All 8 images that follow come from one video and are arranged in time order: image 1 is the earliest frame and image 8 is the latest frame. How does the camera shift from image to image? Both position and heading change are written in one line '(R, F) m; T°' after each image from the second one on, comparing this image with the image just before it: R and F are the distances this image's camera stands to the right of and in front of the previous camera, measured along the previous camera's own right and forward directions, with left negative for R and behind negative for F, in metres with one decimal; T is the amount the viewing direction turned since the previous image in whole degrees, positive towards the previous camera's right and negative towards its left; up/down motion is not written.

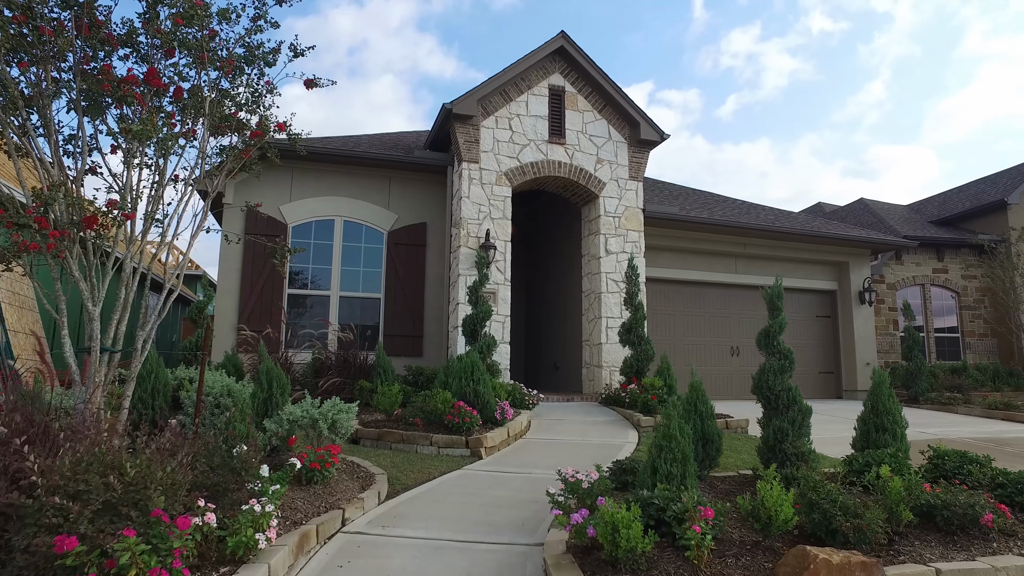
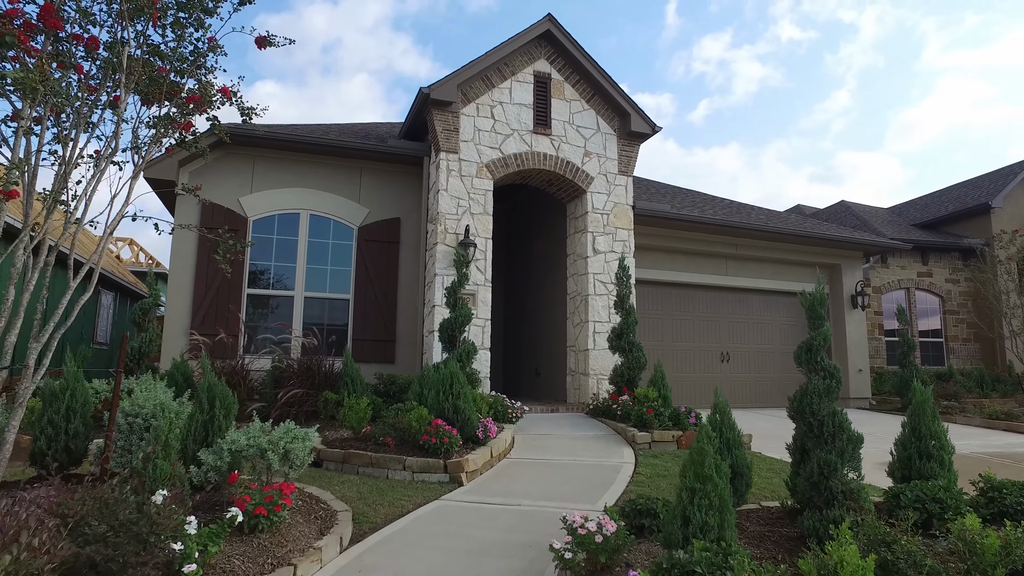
(-0.1, +0.7) m; +2°
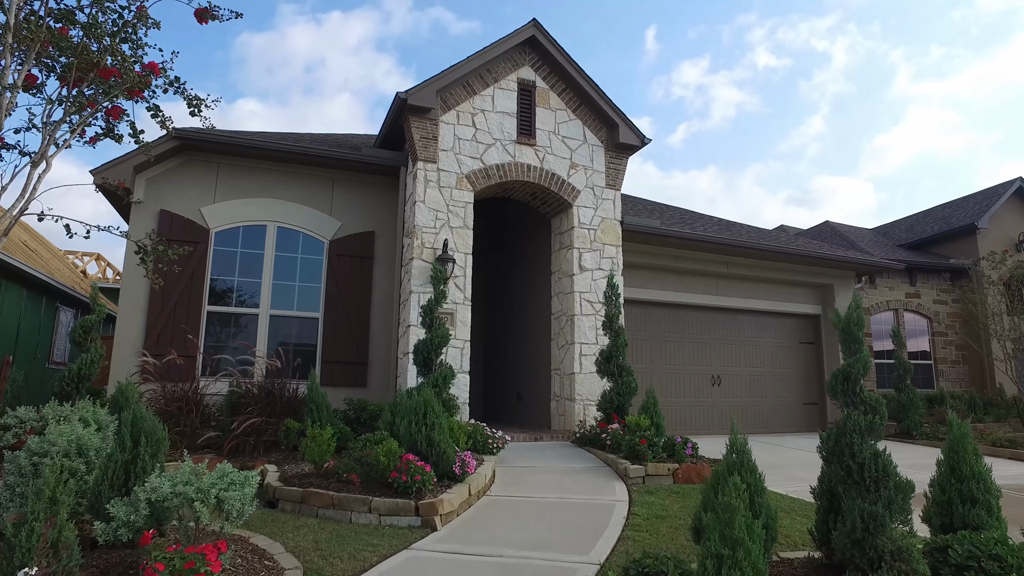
(0.0, +0.6) m; +2°
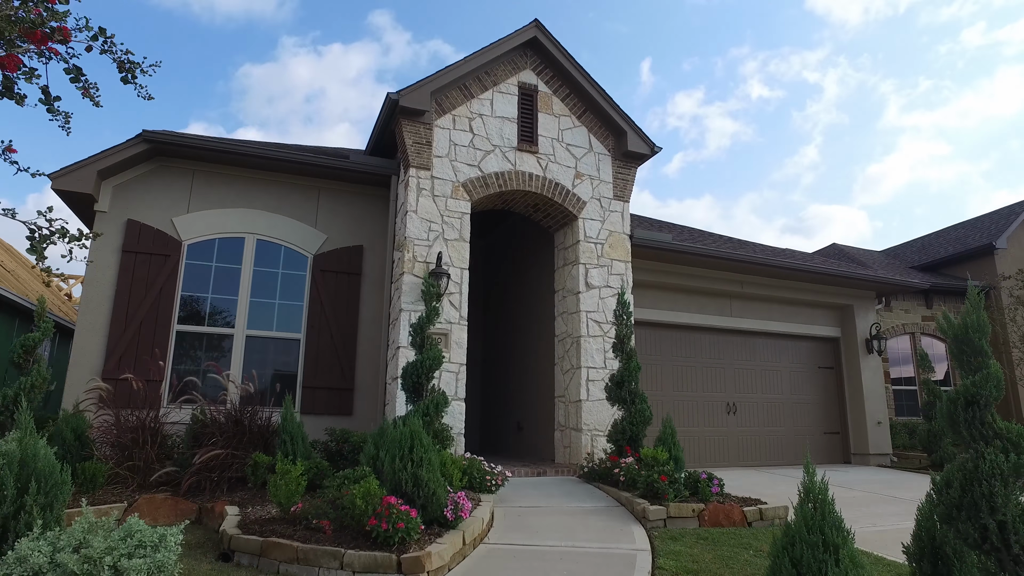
(0.0, +0.8) m; 0°
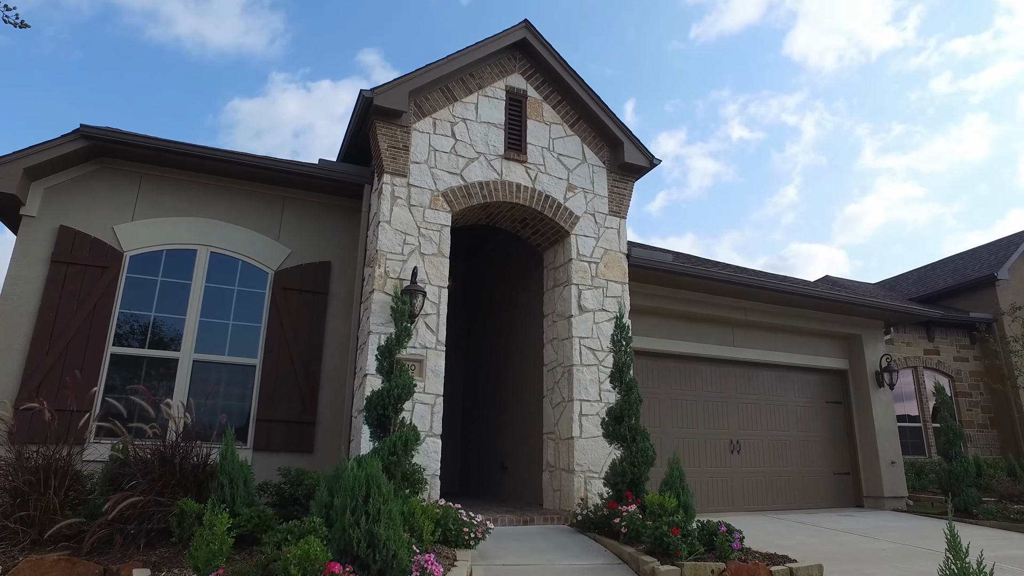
(0.0, +0.9) m; +1°
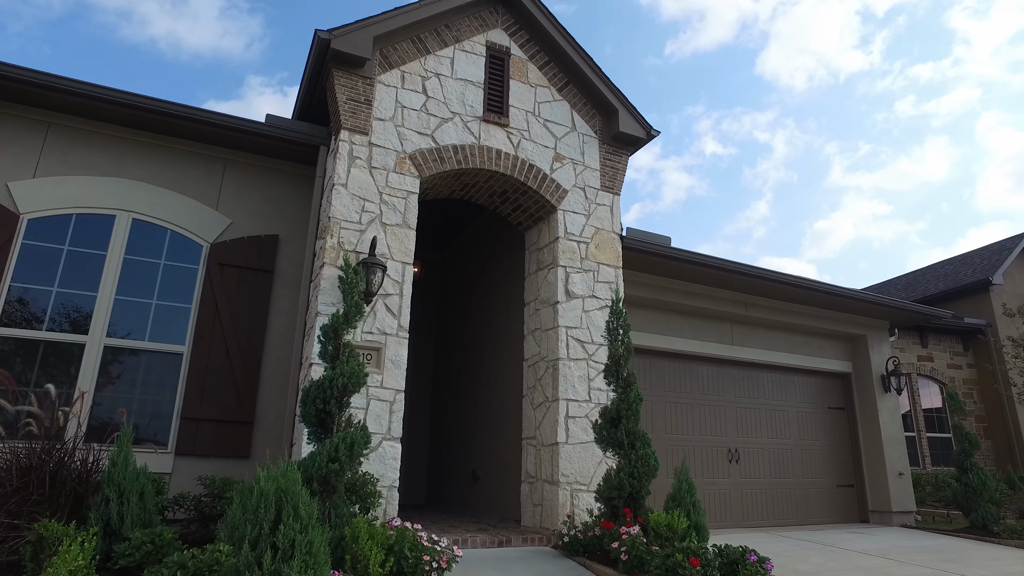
(0.0, +1.0) m; +2°
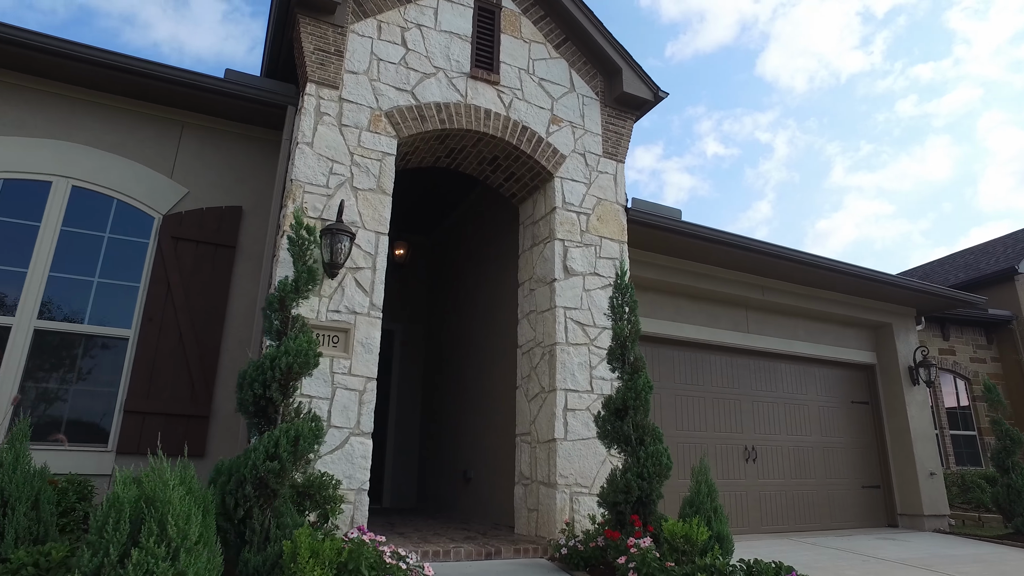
(+0.1, +0.8) m; 0°
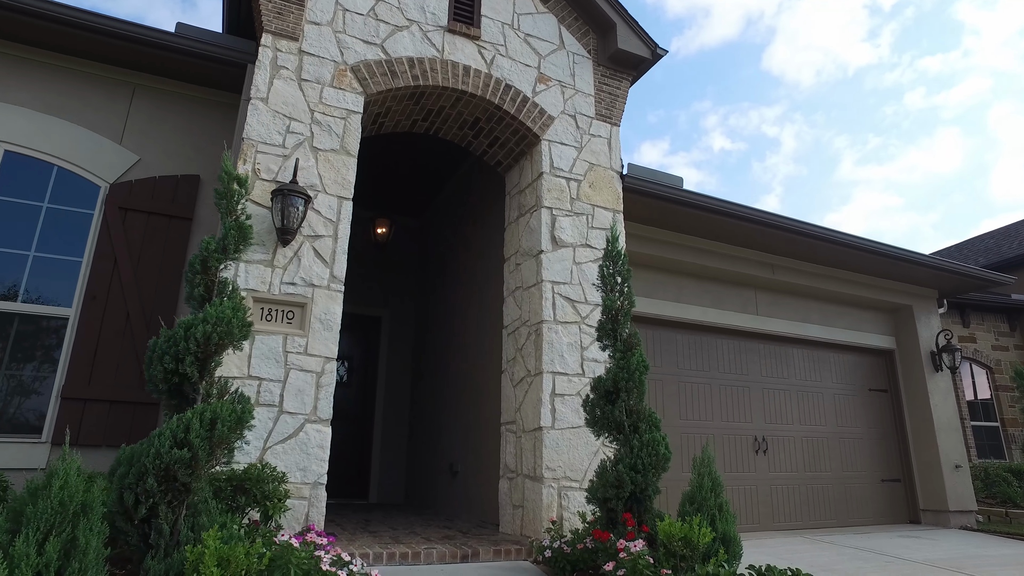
(+0.2, +0.6) m; -1°
